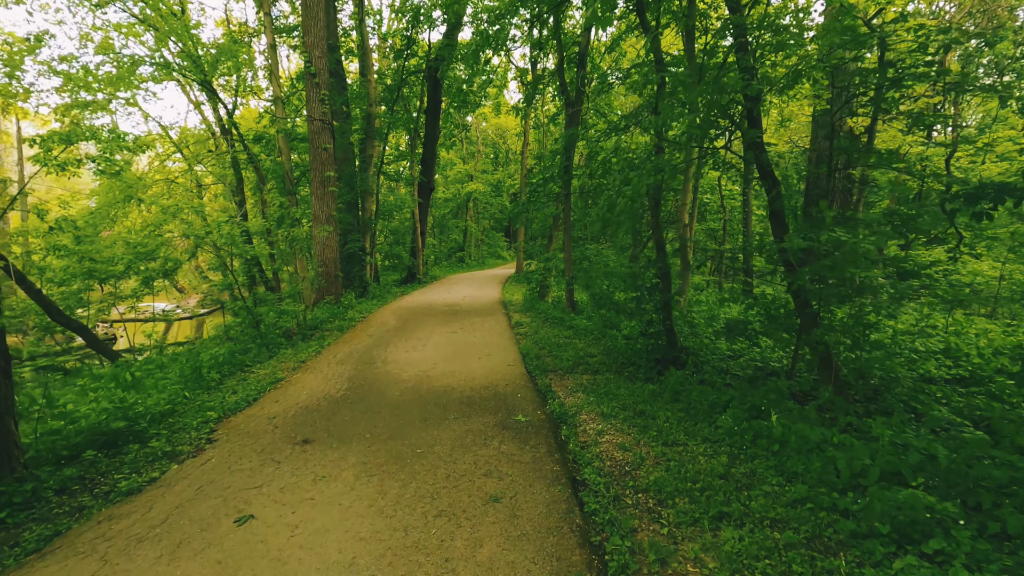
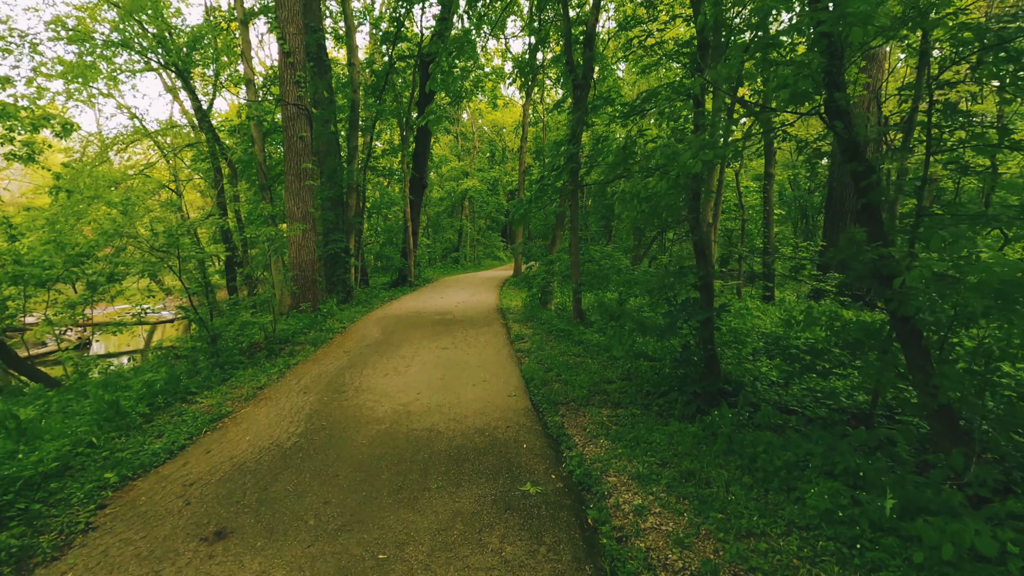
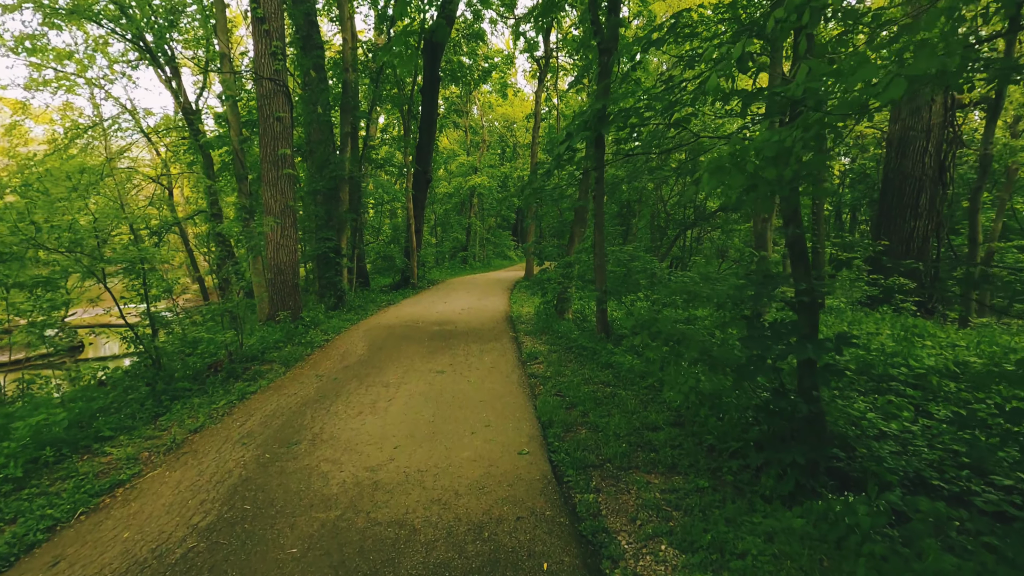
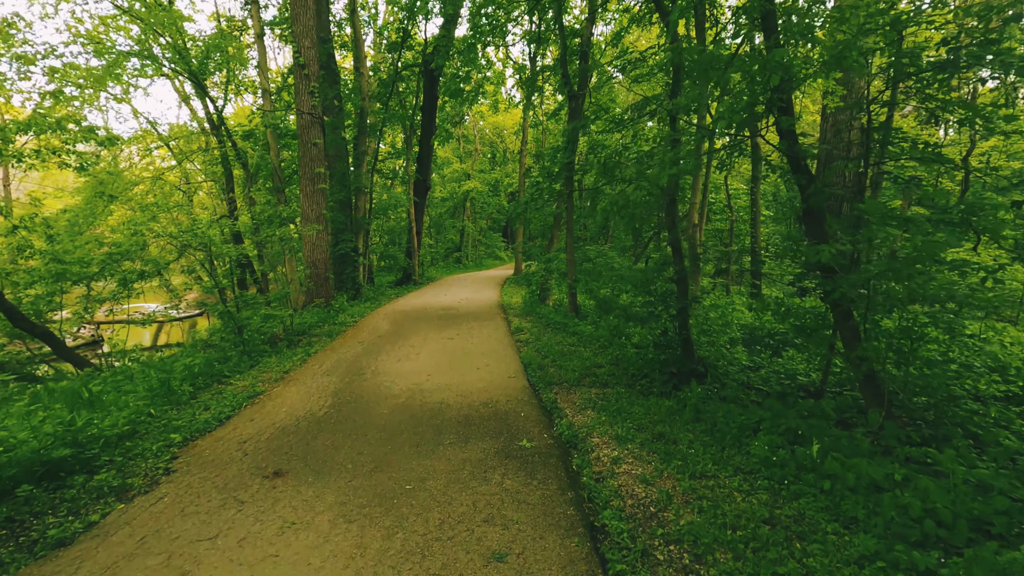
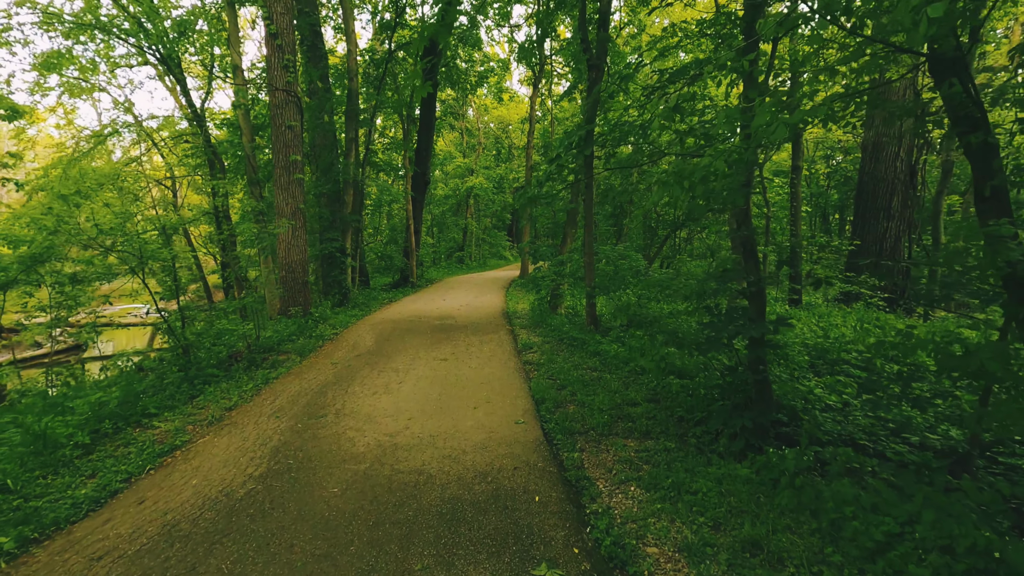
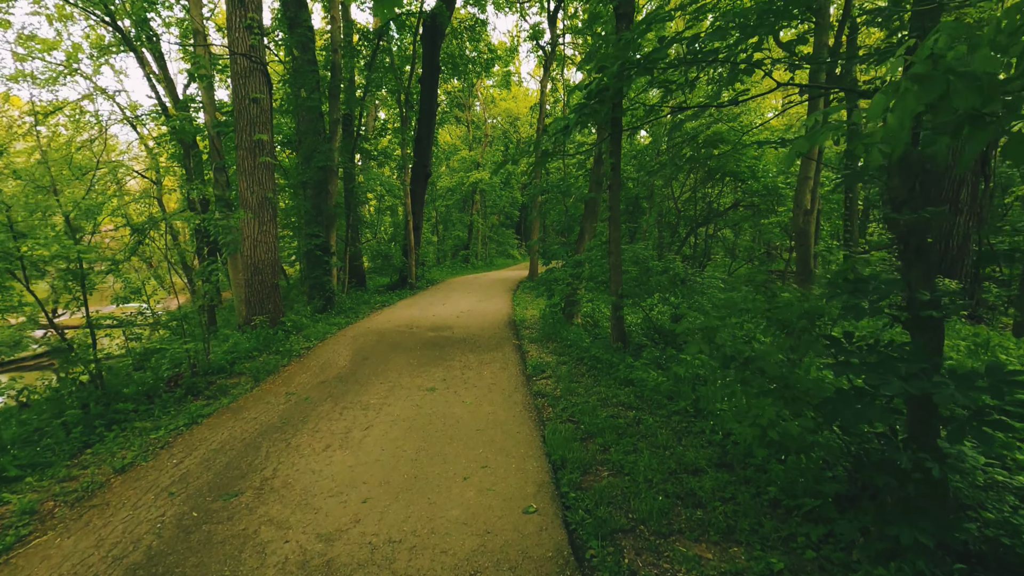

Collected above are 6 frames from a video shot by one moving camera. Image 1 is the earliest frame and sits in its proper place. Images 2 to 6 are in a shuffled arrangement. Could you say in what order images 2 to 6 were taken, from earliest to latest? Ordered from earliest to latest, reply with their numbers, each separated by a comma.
4, 2, 5, 3, 6
